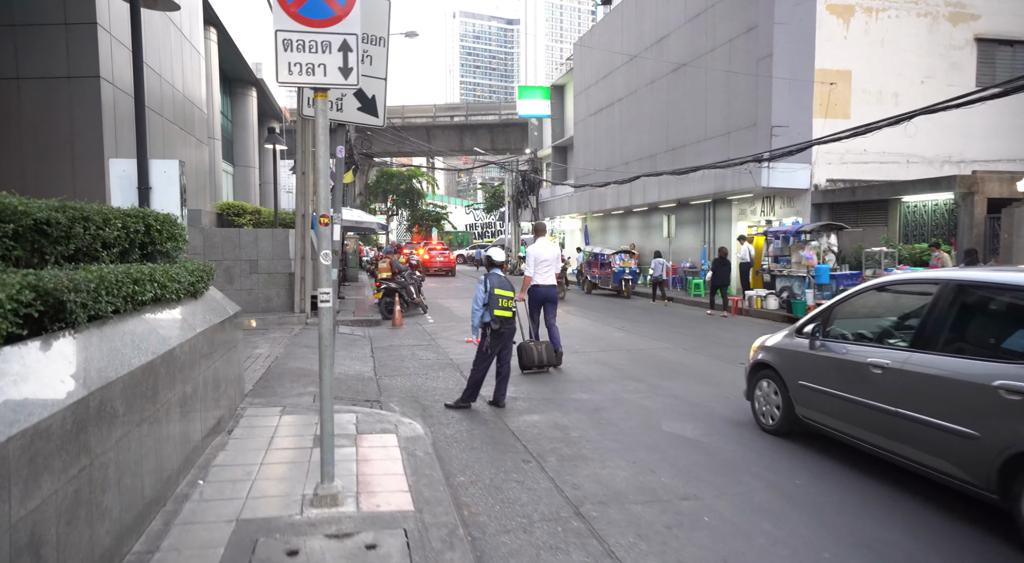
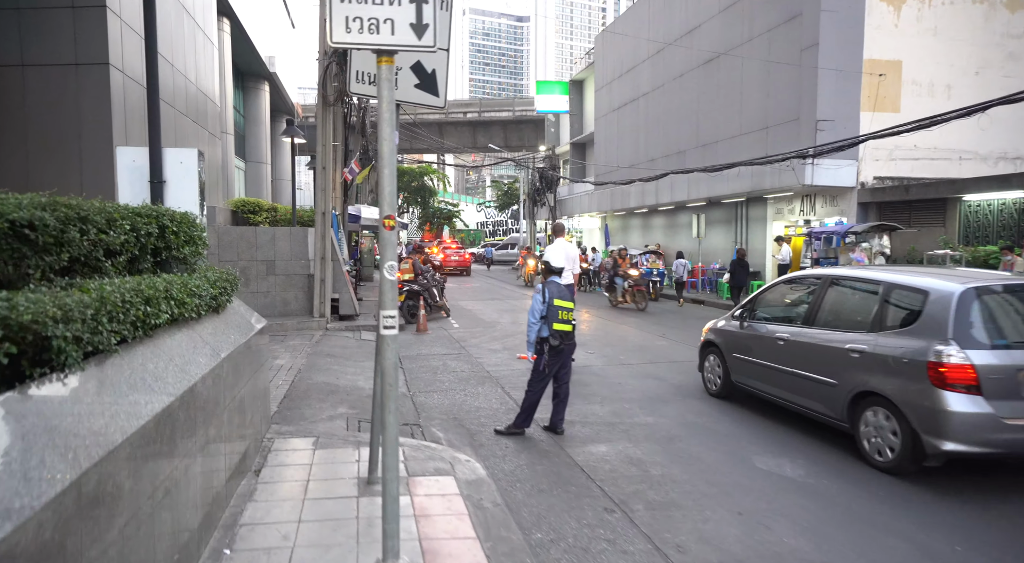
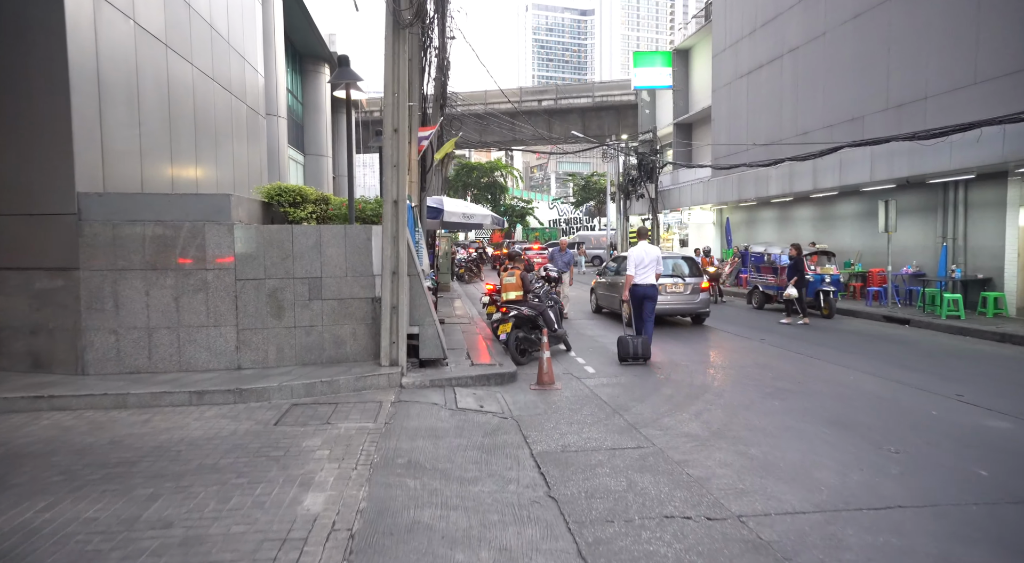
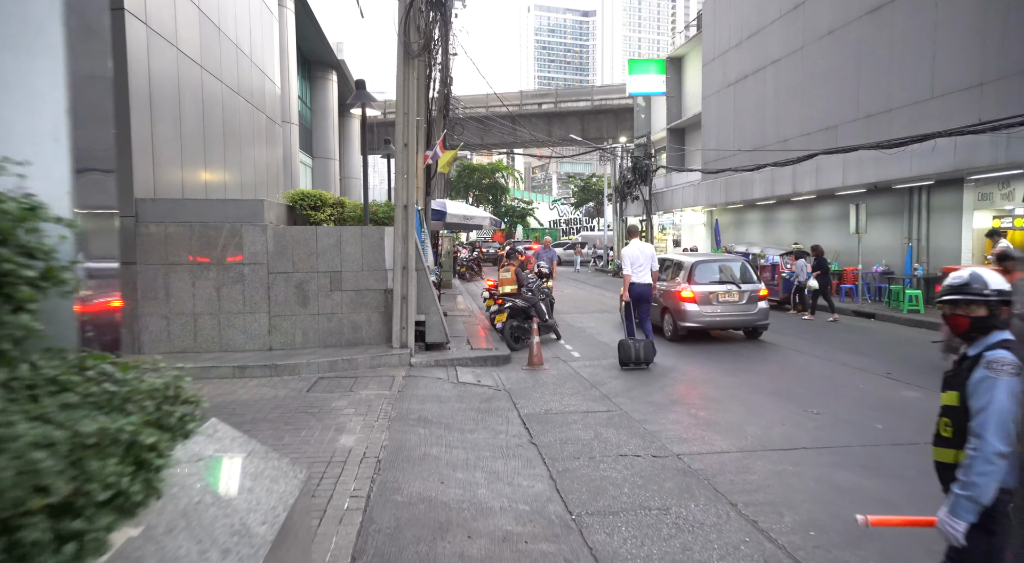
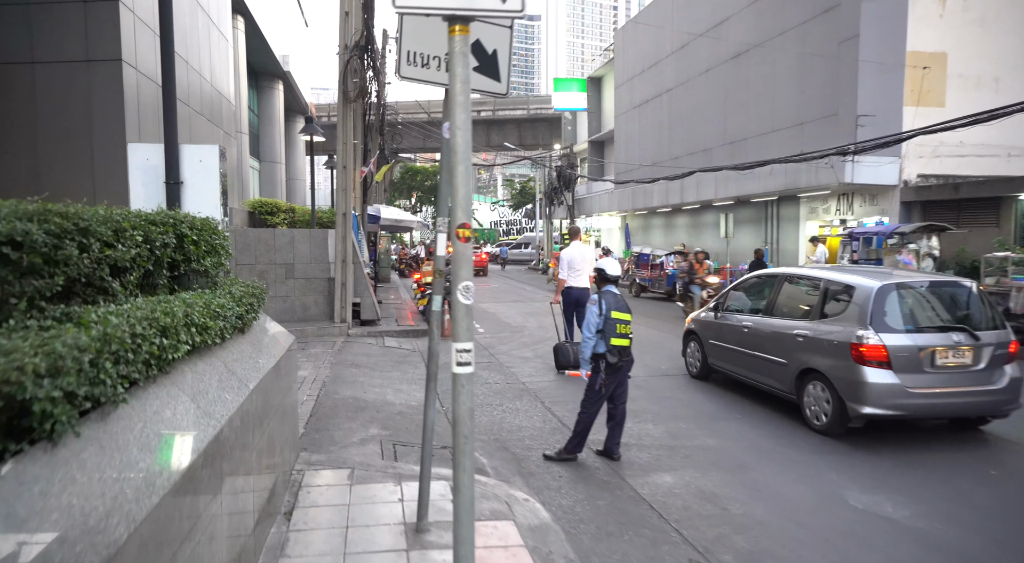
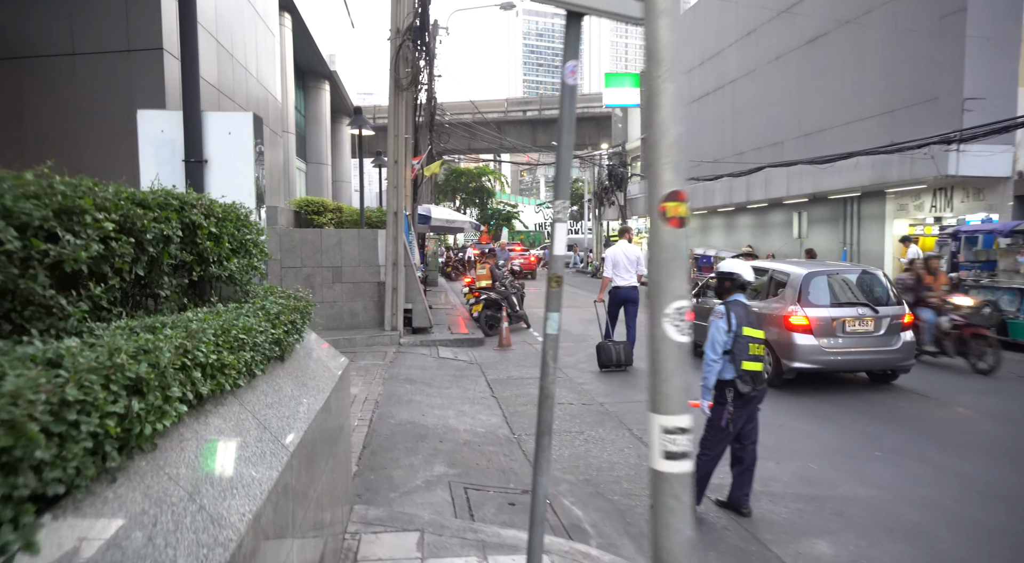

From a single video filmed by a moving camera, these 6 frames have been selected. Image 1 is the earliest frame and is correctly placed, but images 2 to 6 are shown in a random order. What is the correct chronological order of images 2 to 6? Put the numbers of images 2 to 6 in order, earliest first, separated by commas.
2, 5, 6, 4, 3
